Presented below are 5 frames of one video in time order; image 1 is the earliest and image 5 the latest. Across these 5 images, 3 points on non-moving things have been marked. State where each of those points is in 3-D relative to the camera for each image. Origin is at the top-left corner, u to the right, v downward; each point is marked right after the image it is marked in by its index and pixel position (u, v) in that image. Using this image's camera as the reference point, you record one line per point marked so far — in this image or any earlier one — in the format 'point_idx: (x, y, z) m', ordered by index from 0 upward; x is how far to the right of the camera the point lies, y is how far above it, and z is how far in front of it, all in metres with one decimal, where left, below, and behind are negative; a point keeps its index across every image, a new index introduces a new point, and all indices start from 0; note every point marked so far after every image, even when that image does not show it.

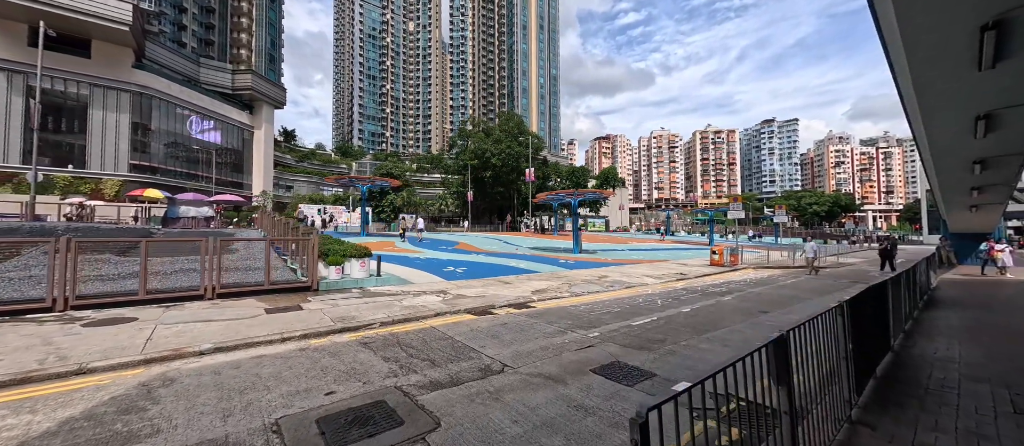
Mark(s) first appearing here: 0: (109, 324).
0: (-6.9, -1.7, +5.9) m
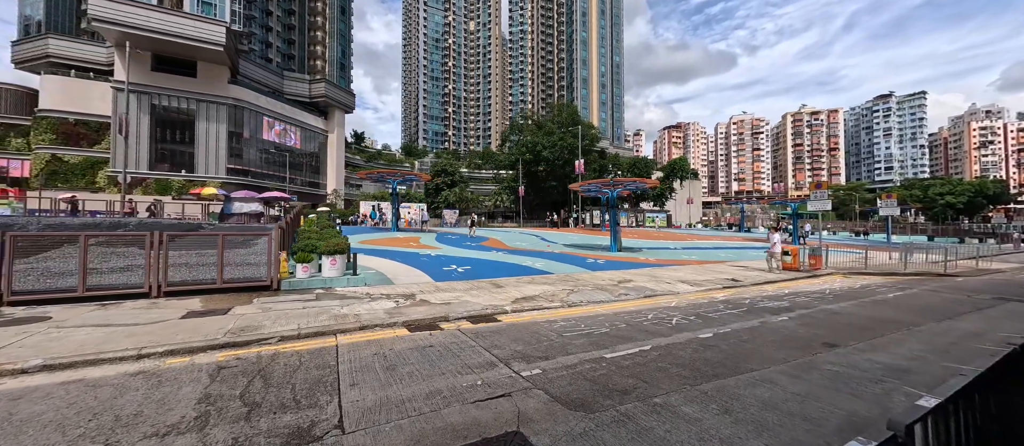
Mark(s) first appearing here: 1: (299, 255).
0: (-8.1, -1.6, +5.5) m
1: (-5.9, -0.9, +9.6) m
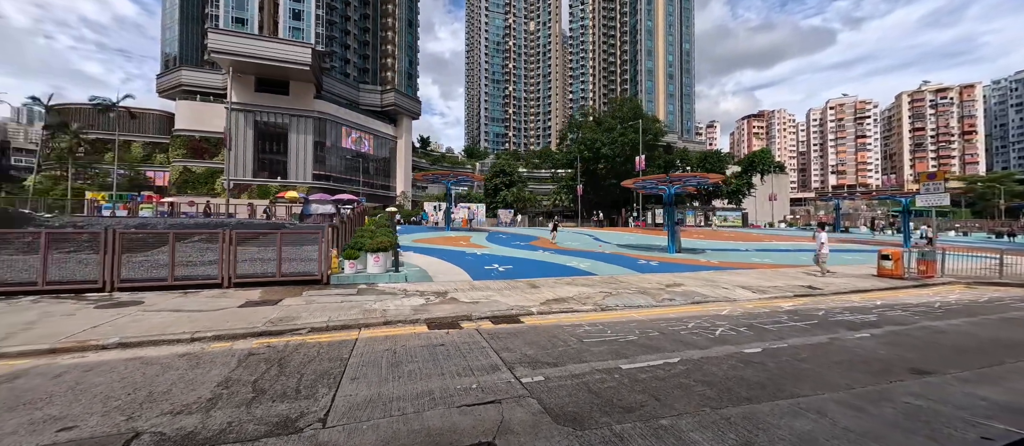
0: (-7.8, -1.6, +6.7) m
1: (-4.9, -0.9, +10.3) m
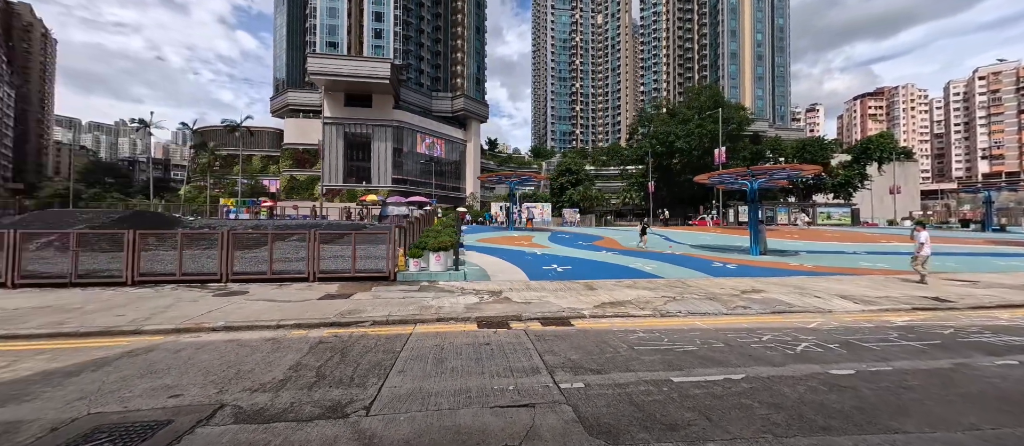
0: (-6.7, -1.7, +8.1) m
1: (-3.2, -0.9, +11.0) m
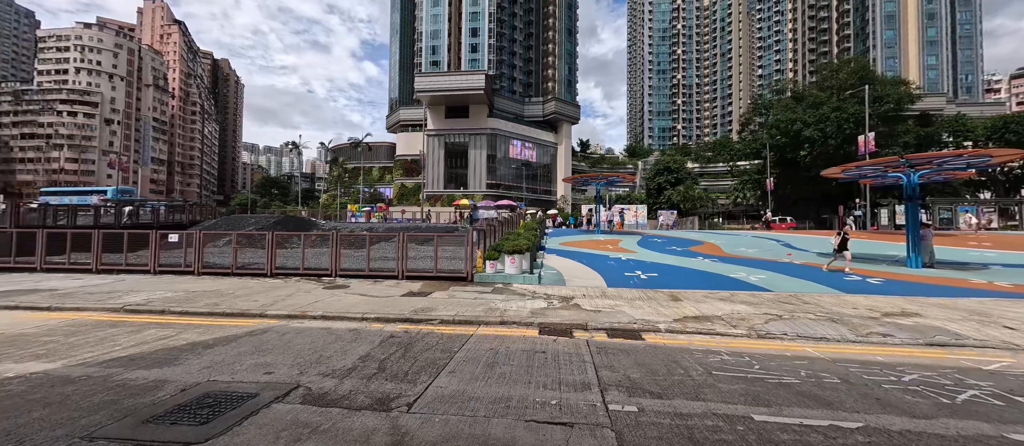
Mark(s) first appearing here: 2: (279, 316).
0: (-4.9, -1.8, +9.5) m
1: (-0.7, -1.0, +11.4) m
2: (-4.6, -1.8, +7.0) m
